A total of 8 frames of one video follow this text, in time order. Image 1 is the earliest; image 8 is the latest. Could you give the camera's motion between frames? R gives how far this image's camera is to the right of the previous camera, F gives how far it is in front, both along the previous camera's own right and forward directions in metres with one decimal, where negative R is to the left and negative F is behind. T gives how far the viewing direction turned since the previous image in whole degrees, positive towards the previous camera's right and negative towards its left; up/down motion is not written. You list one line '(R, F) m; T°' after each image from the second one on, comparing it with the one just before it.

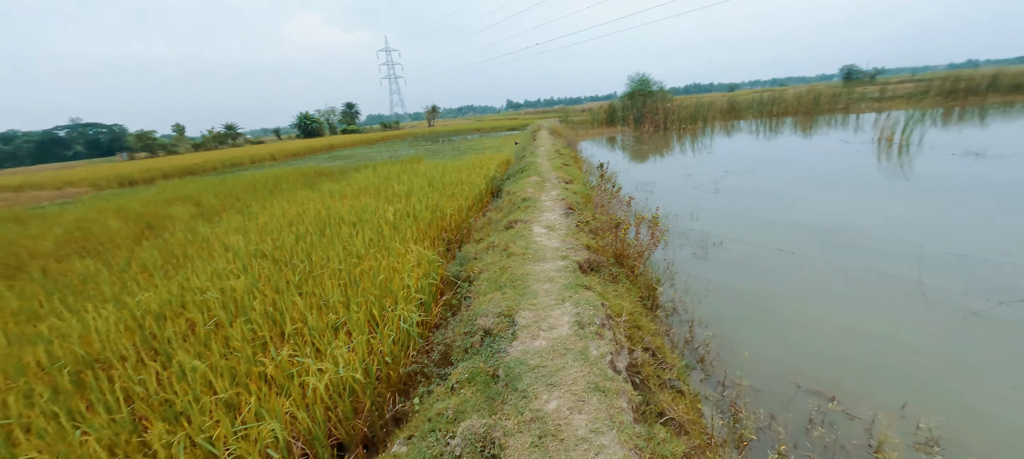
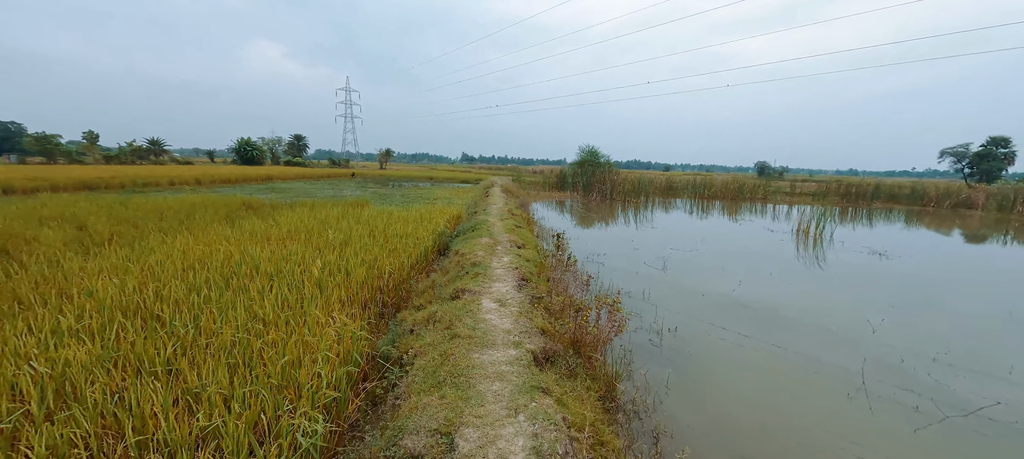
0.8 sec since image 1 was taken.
(-0.1, +0.4) m; +8°
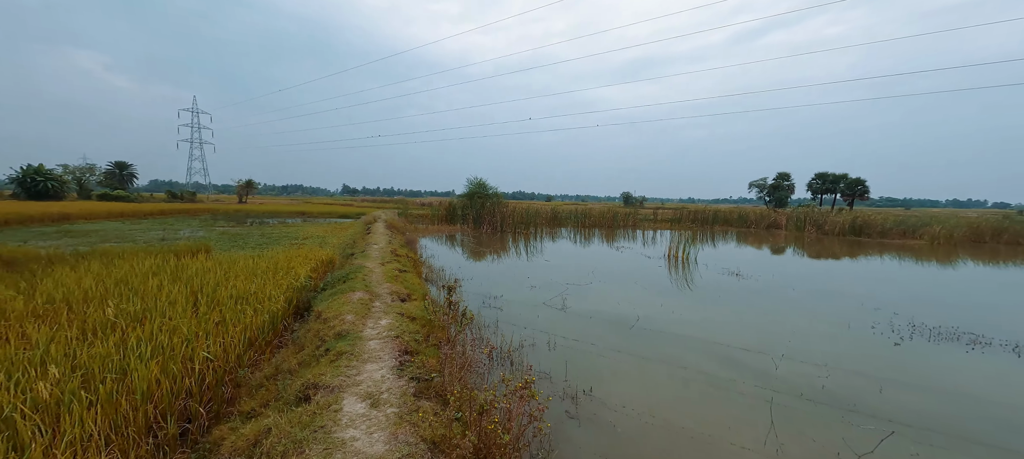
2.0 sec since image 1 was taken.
(+0.1, +0.7) m; +16°
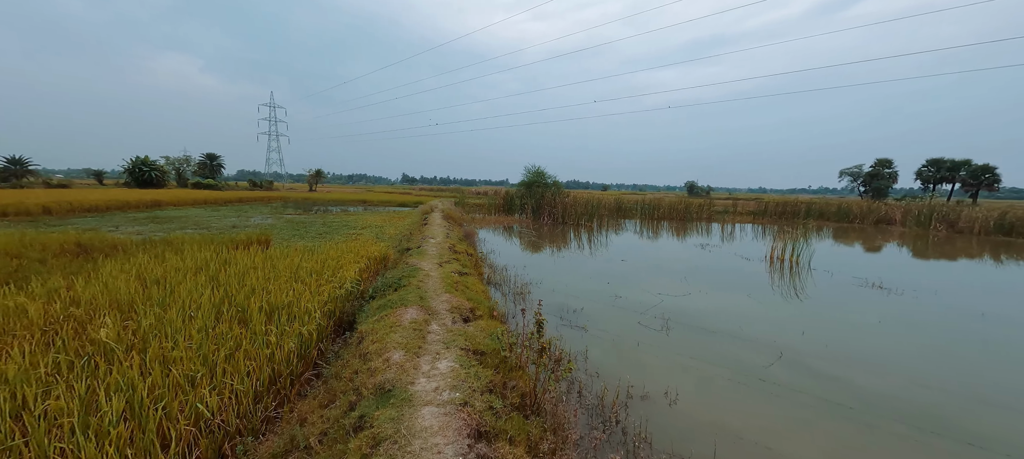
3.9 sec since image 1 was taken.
(-0.5, +1.2) m; -8°
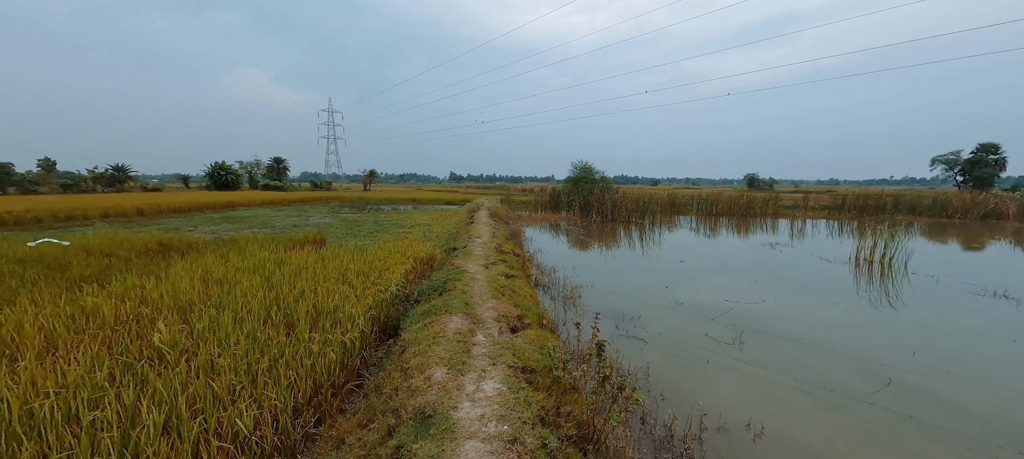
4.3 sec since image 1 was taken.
(-0.1, +0.3) m; -7°
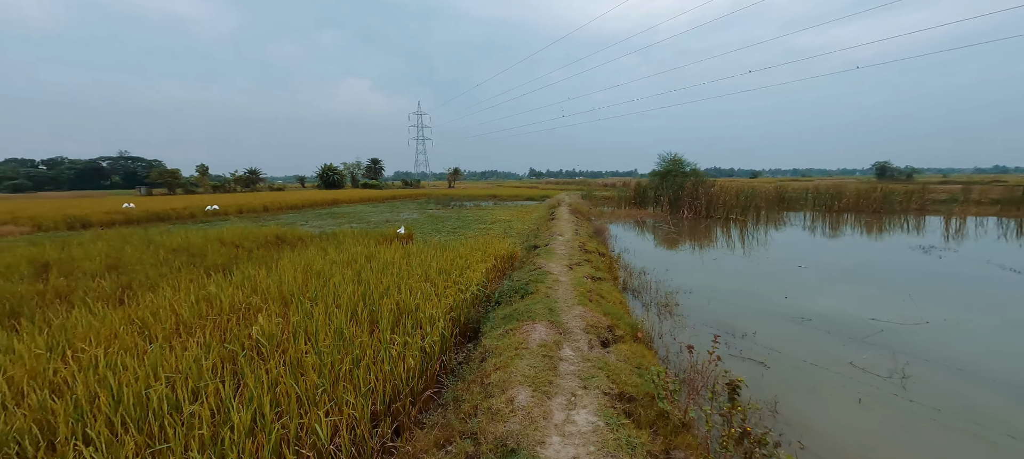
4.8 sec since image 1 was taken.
(-0.1, +0.3) m; -12°
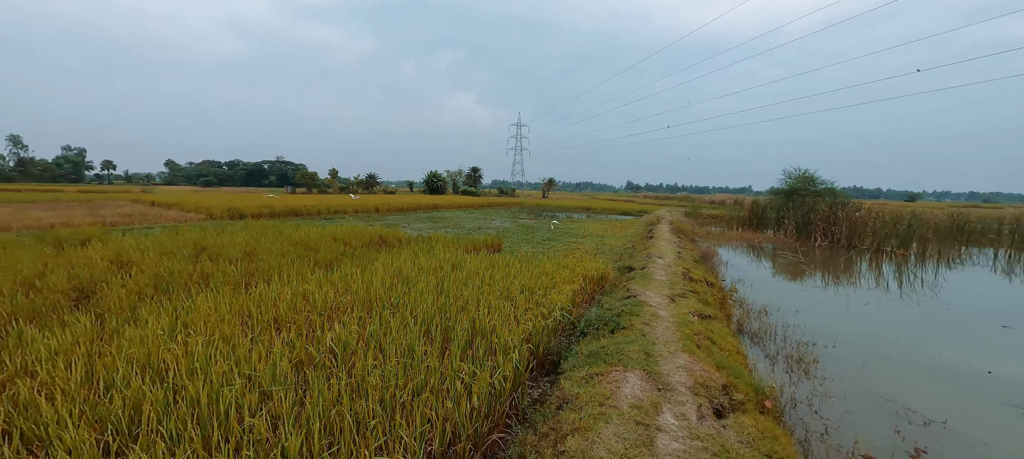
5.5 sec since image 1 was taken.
(0.0, +0.4) m; -14°
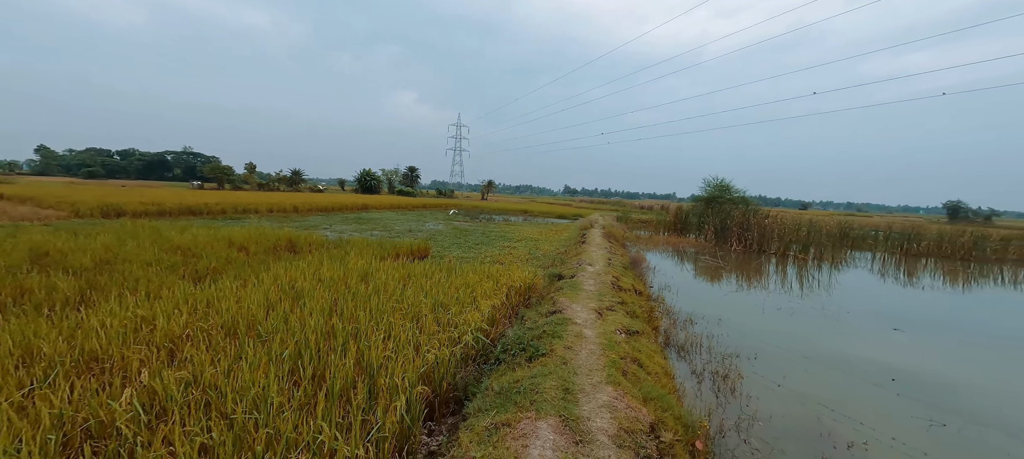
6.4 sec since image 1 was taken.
(+0.3, +0.5) m; +9°
